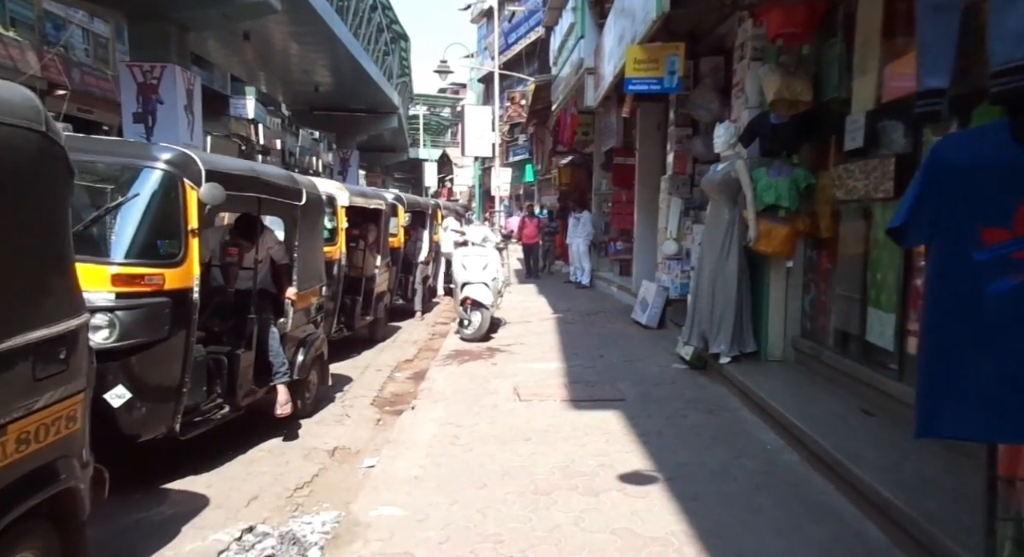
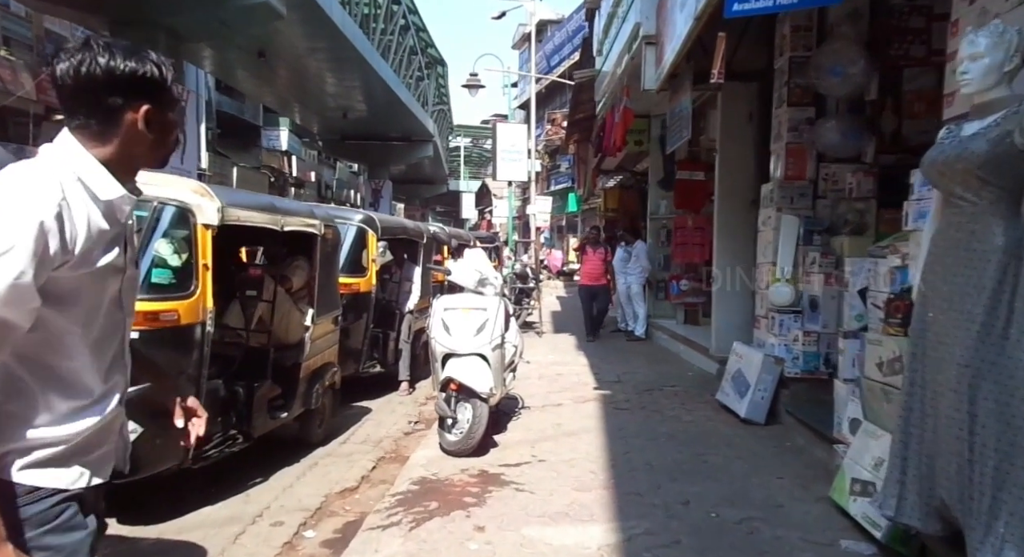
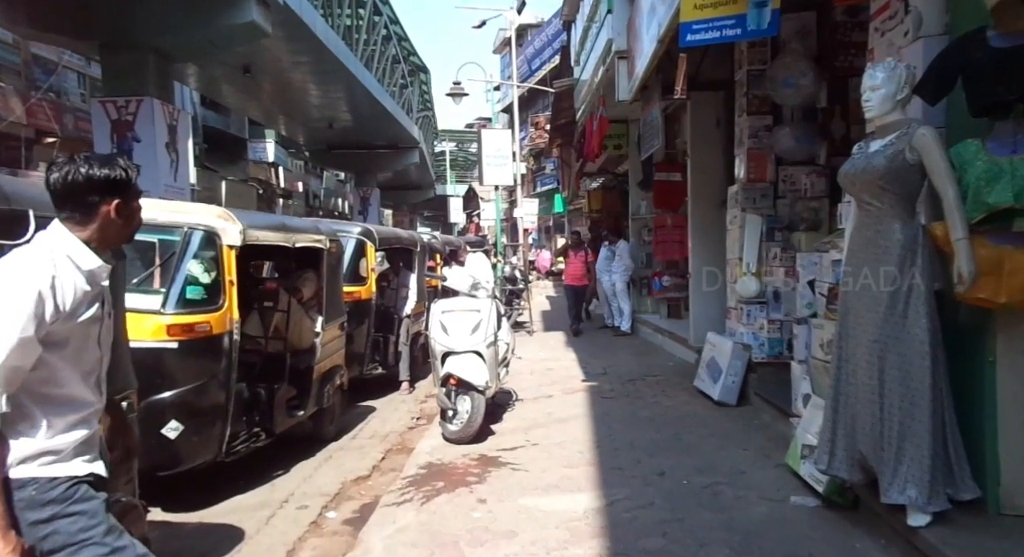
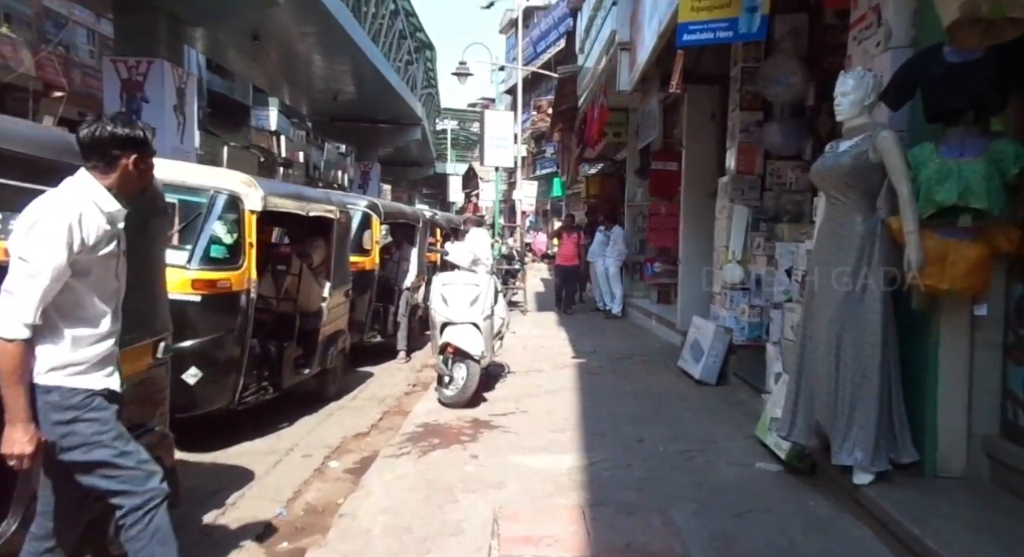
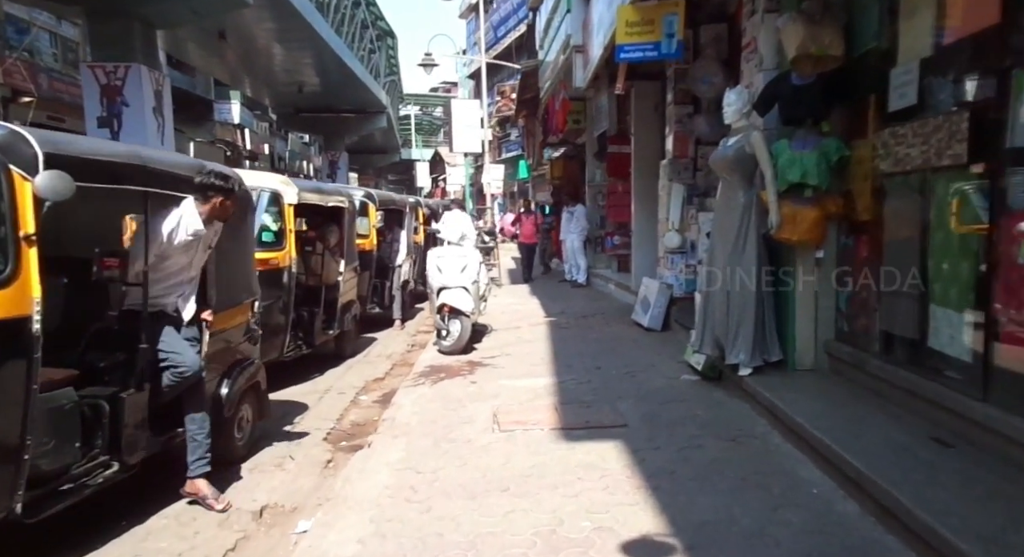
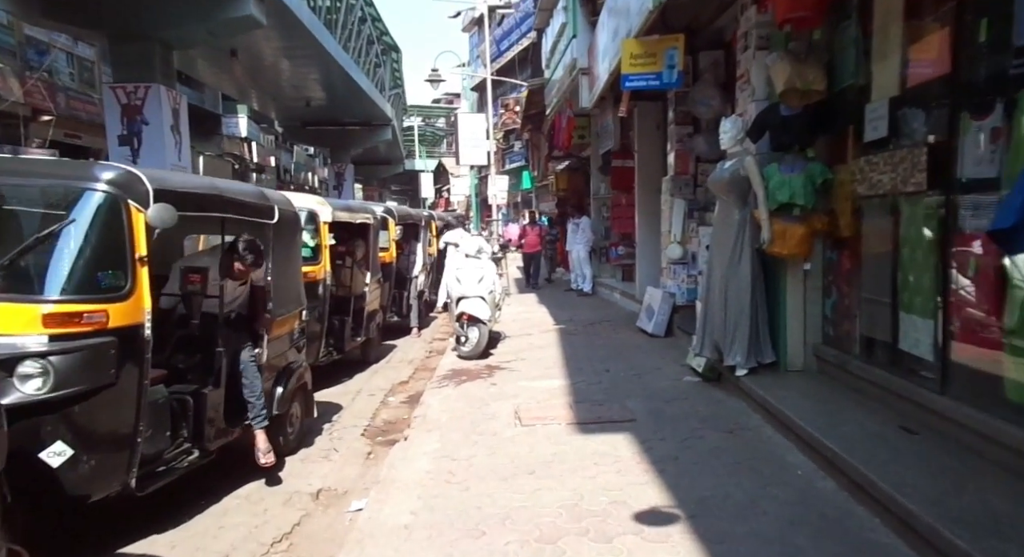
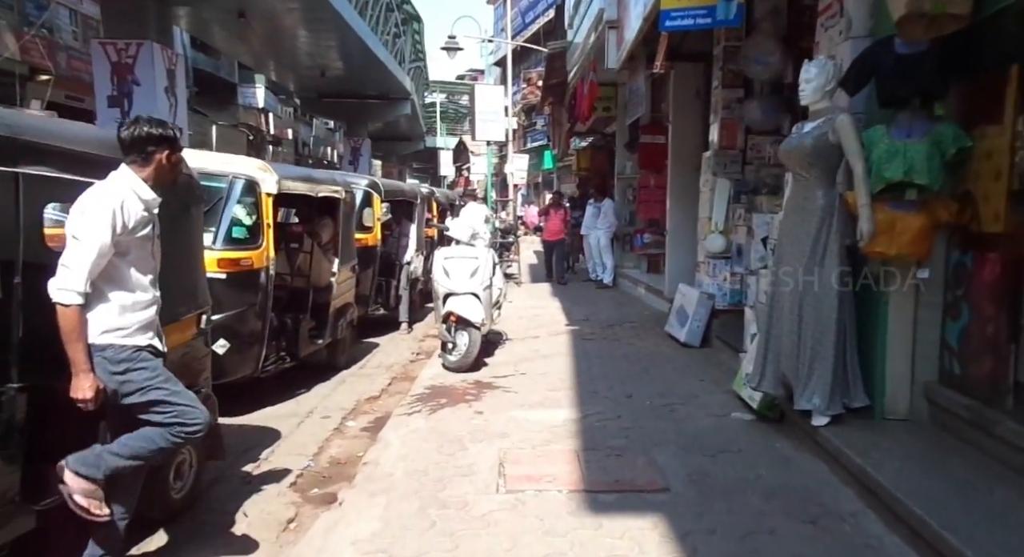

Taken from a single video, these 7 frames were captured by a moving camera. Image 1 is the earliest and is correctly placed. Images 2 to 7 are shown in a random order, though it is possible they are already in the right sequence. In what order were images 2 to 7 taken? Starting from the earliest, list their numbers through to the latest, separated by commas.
6, 5, 7, 4, 3, 2
